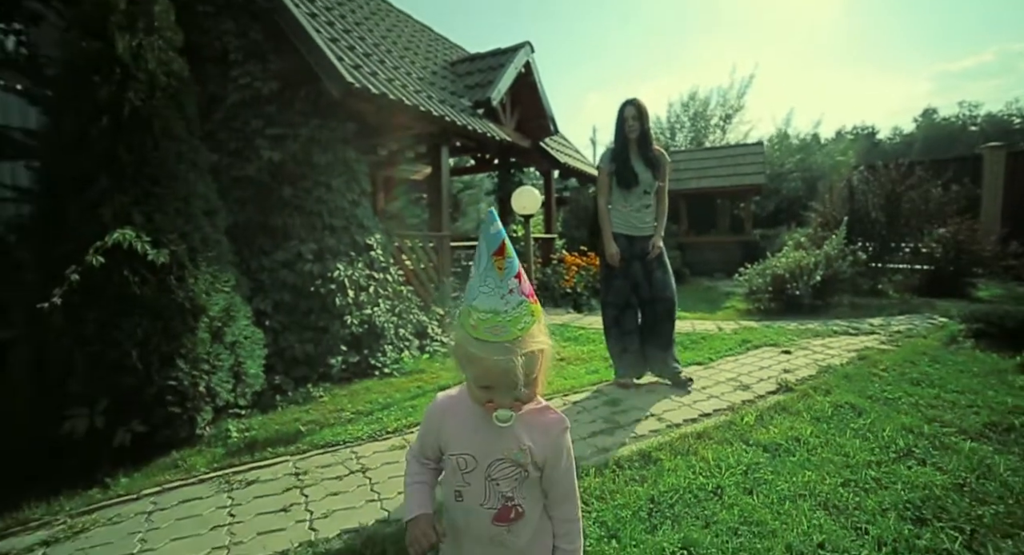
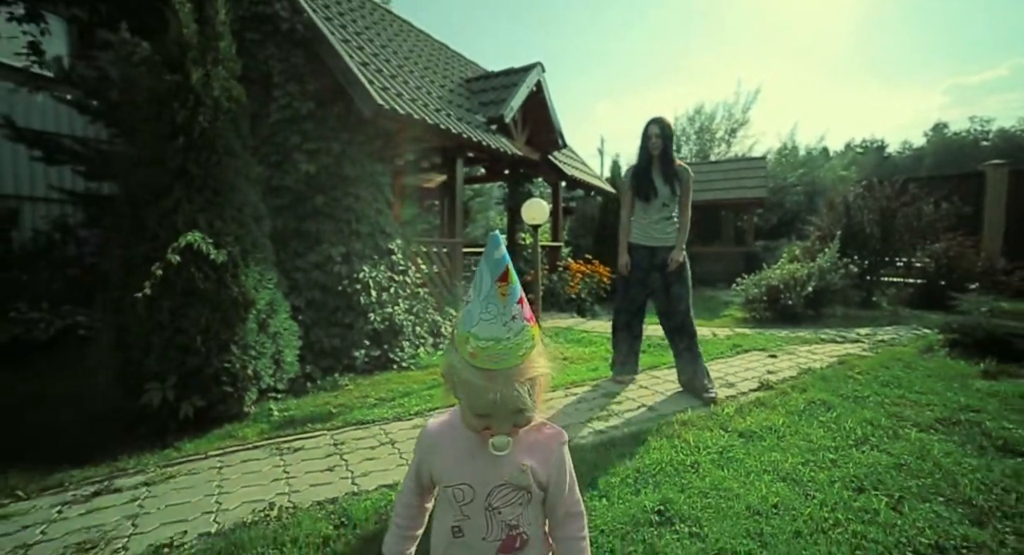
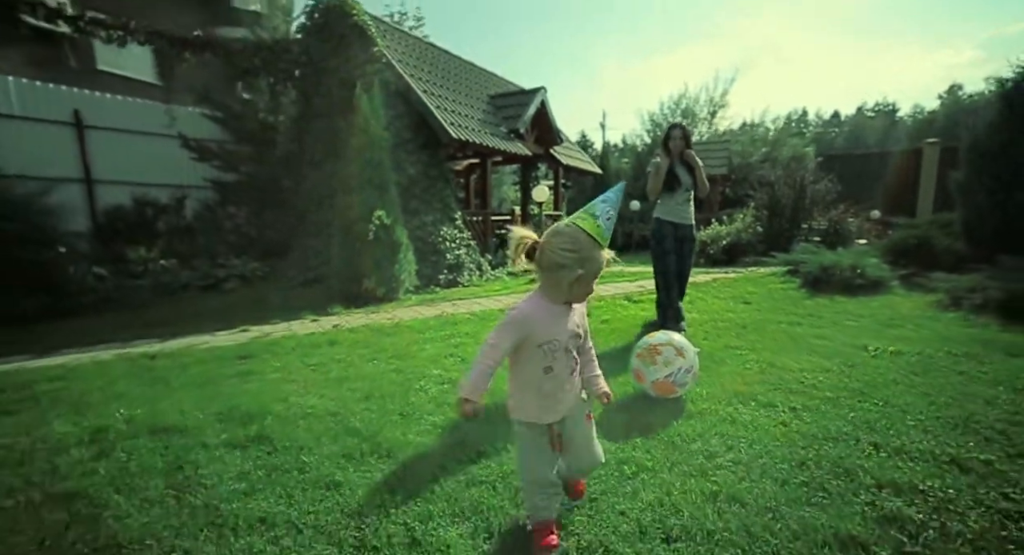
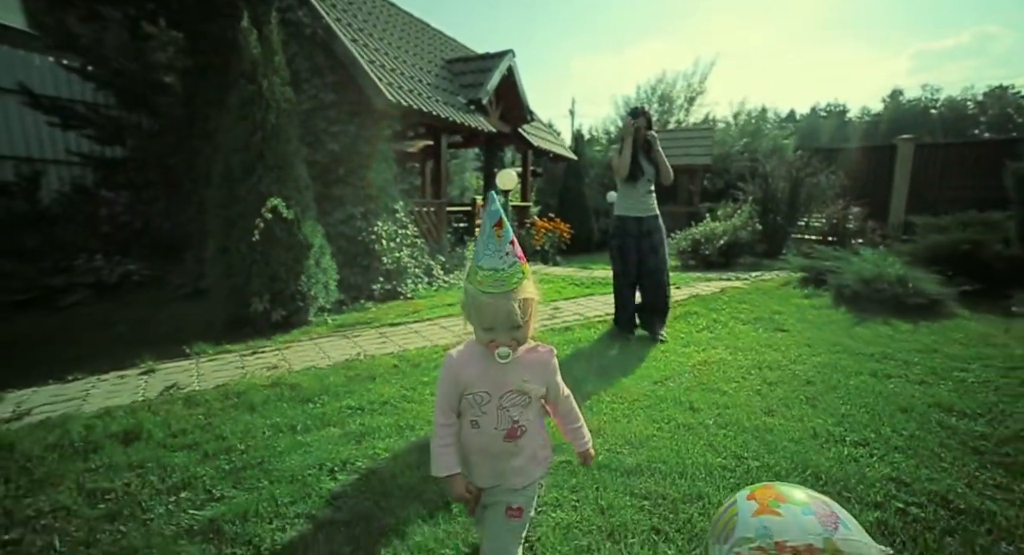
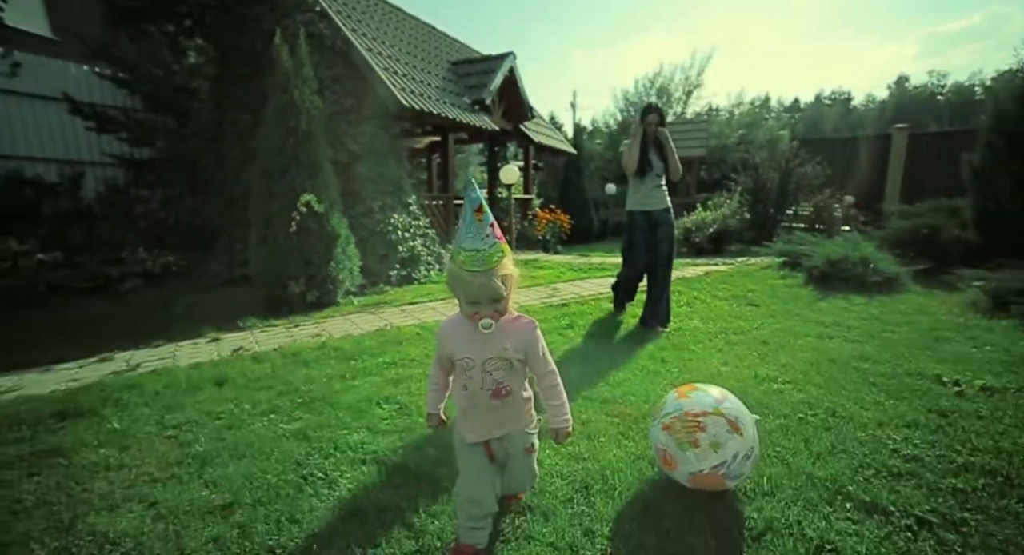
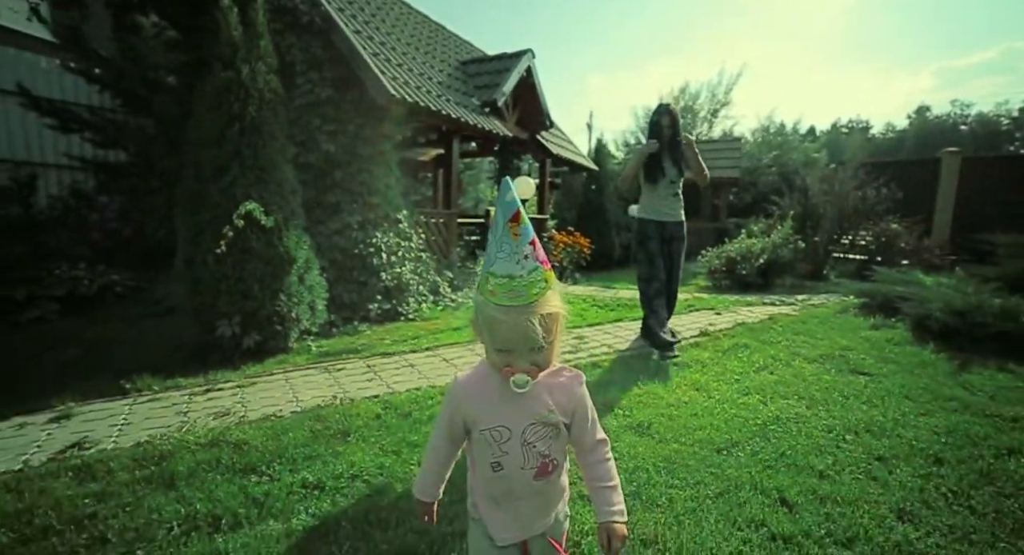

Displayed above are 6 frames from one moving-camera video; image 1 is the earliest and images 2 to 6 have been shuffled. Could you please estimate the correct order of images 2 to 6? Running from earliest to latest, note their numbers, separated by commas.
2, 6, 4, 5, 3
